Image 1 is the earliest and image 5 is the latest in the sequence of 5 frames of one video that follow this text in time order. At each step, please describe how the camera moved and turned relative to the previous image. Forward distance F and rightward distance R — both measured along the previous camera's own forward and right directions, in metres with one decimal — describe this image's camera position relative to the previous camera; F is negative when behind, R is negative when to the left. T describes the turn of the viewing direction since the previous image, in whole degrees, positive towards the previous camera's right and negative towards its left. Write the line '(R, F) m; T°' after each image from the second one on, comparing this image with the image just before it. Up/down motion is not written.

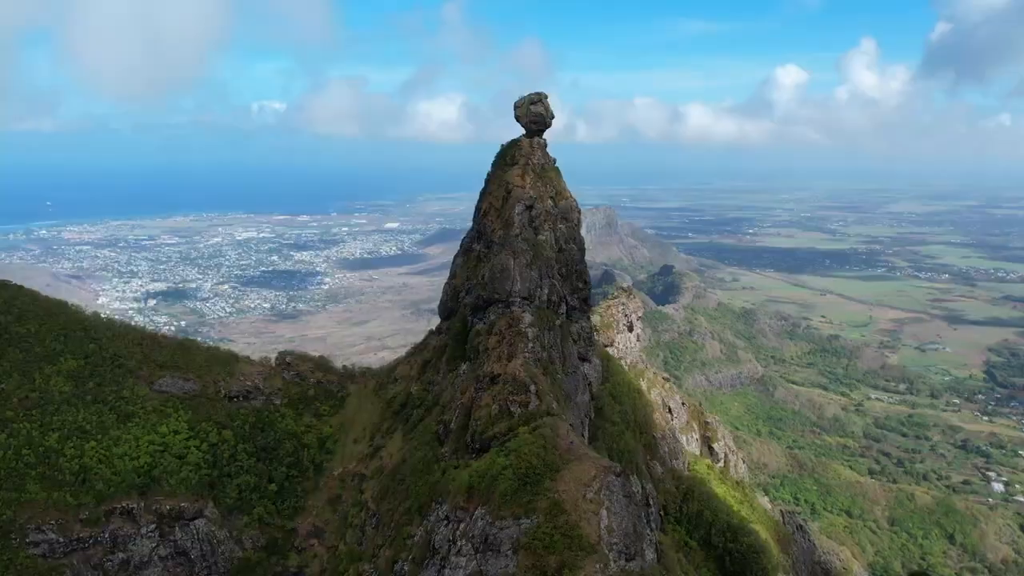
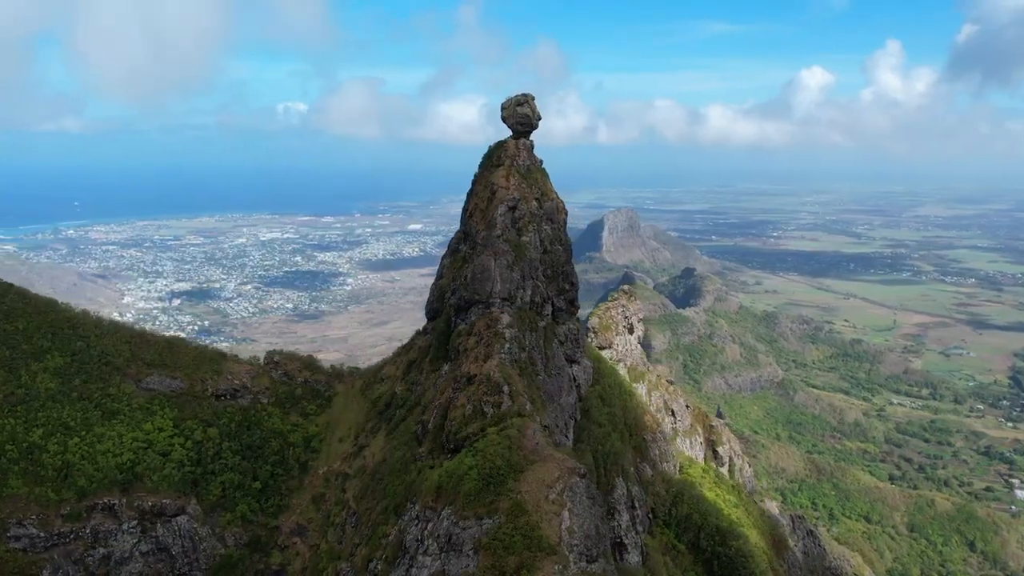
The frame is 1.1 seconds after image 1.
(+1.6, 0.0) m; -1°
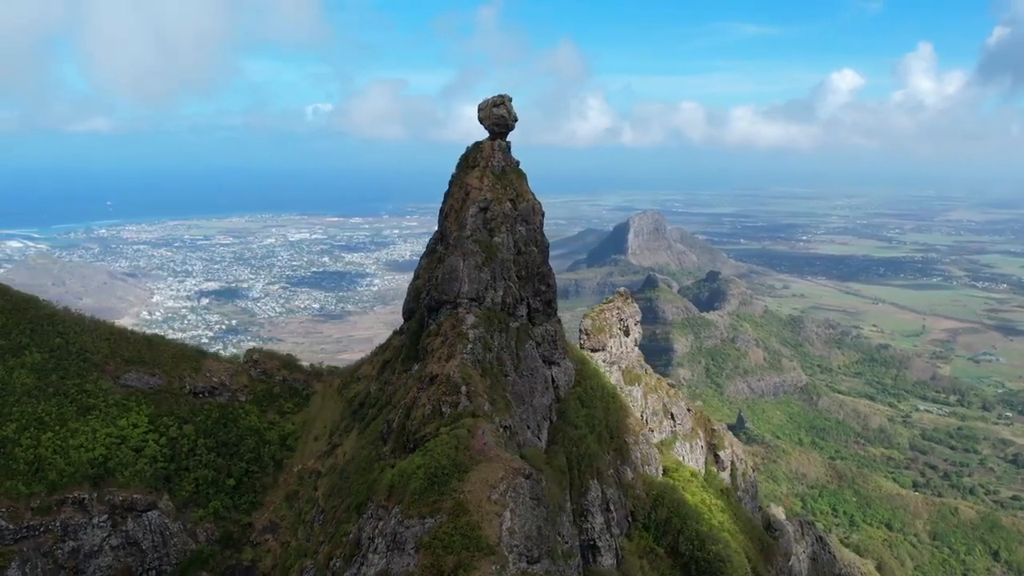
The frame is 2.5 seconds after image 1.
(+2.2, 0.0) m; -1°
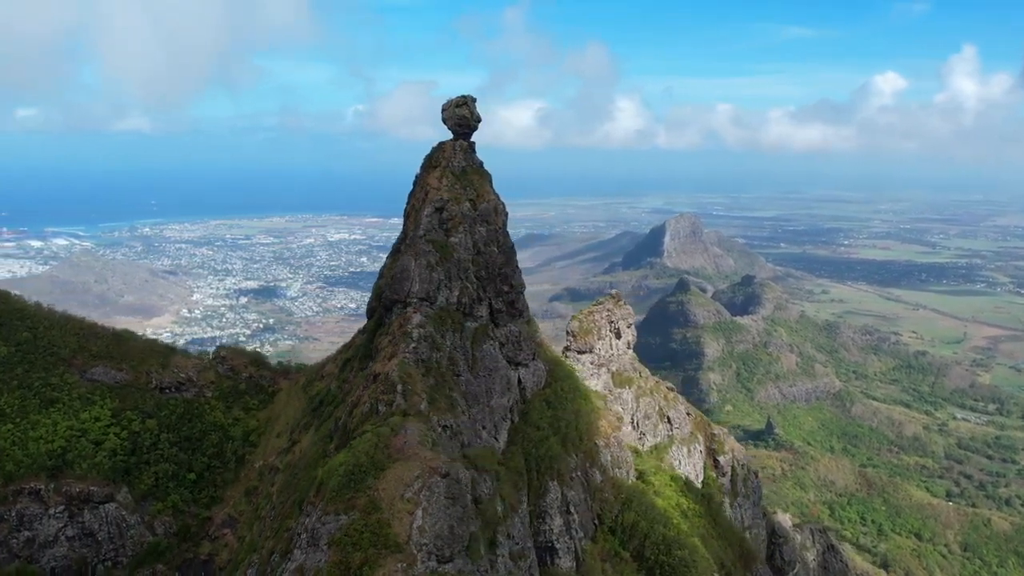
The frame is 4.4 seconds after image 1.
(+3.2, 0.0) m; -2°
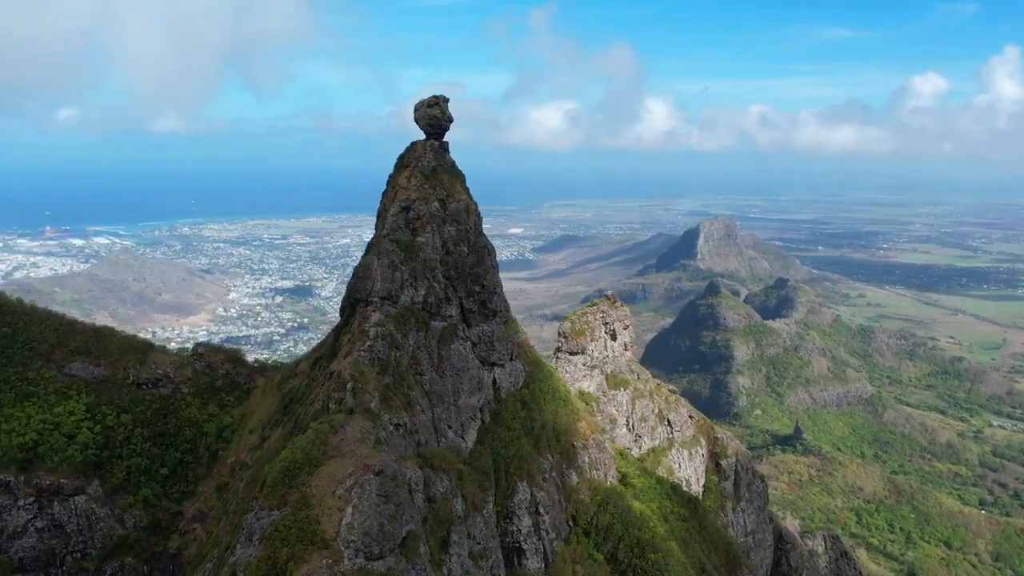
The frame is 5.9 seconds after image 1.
(+2.7, 0.0) m; -2°
